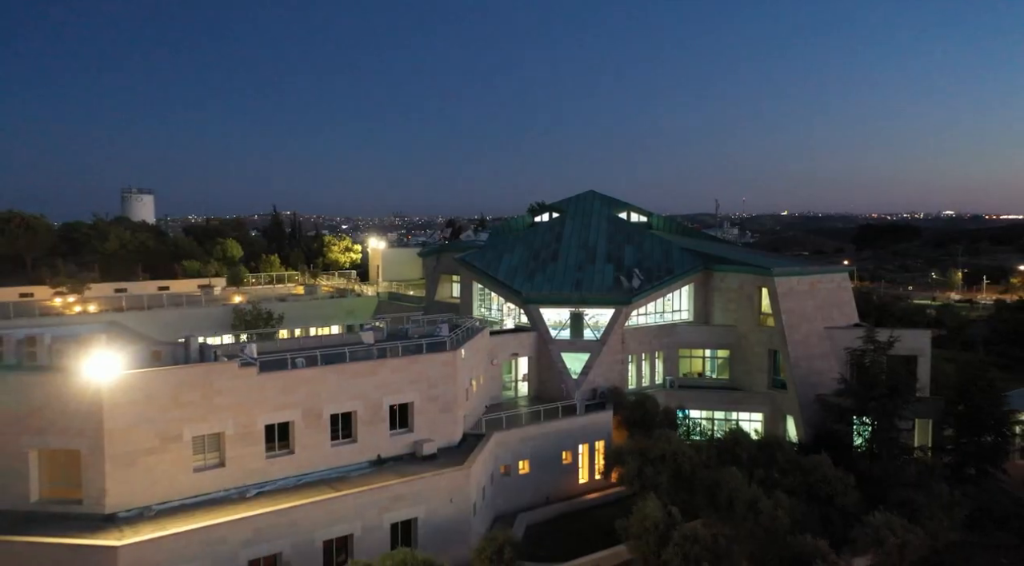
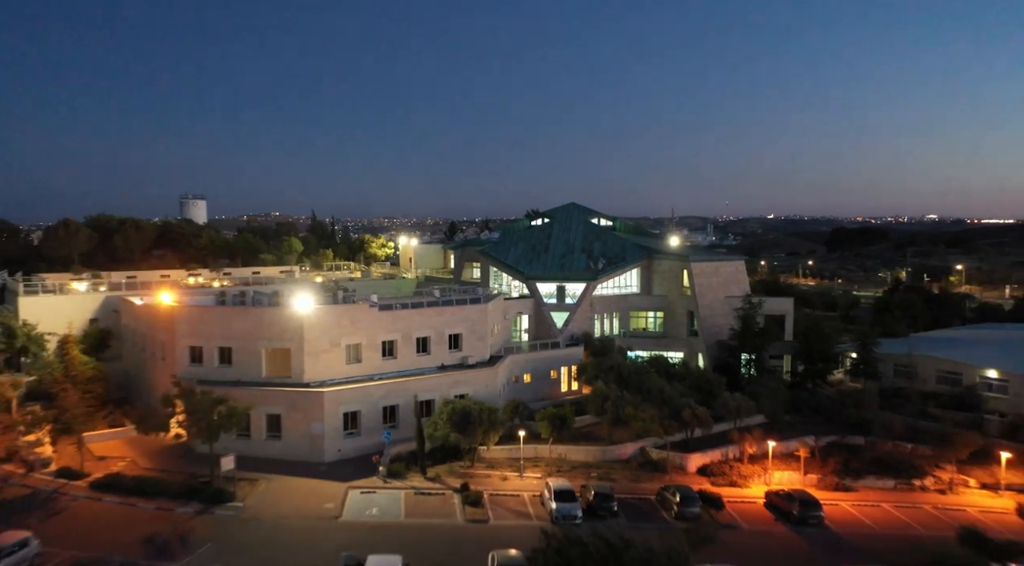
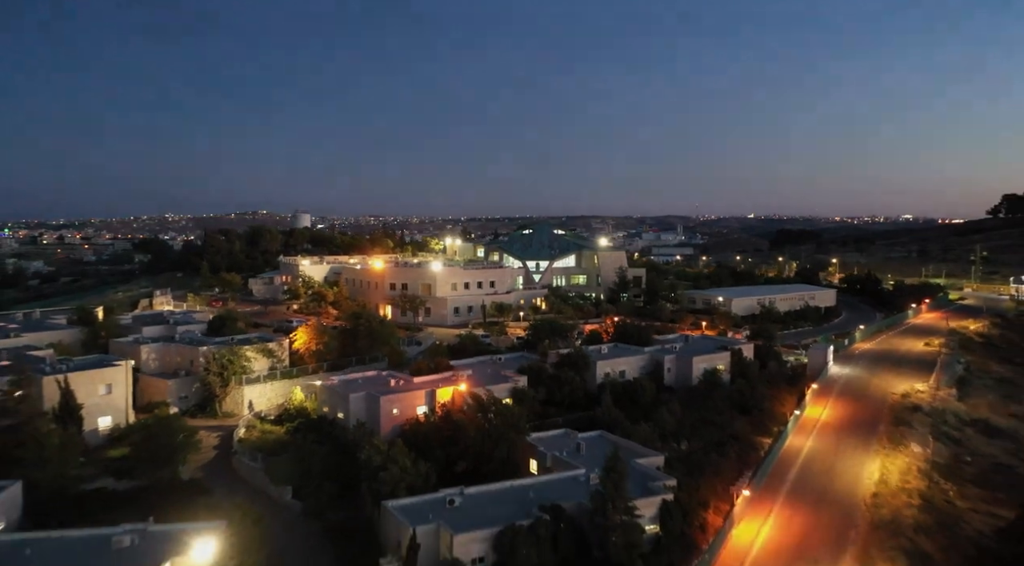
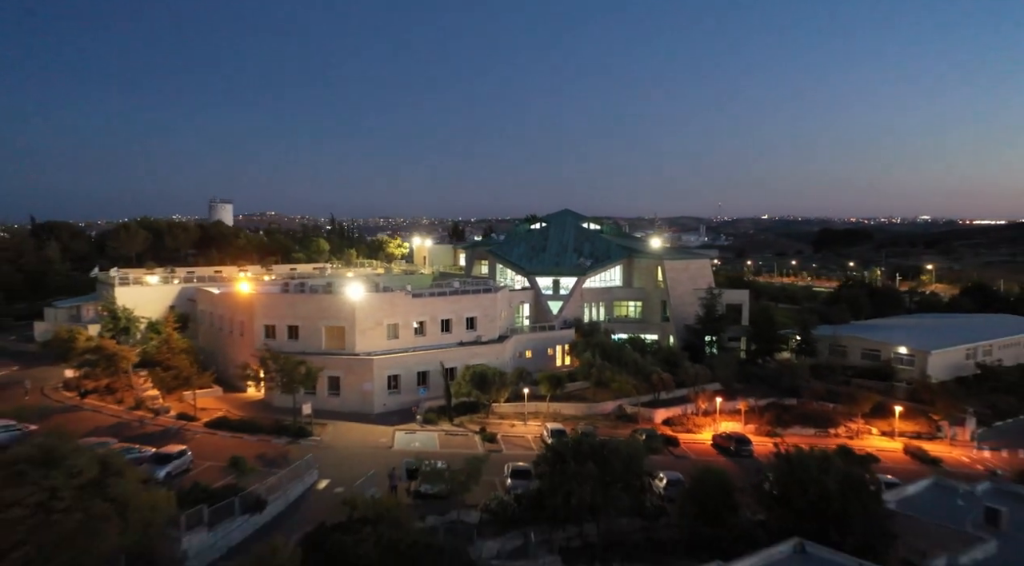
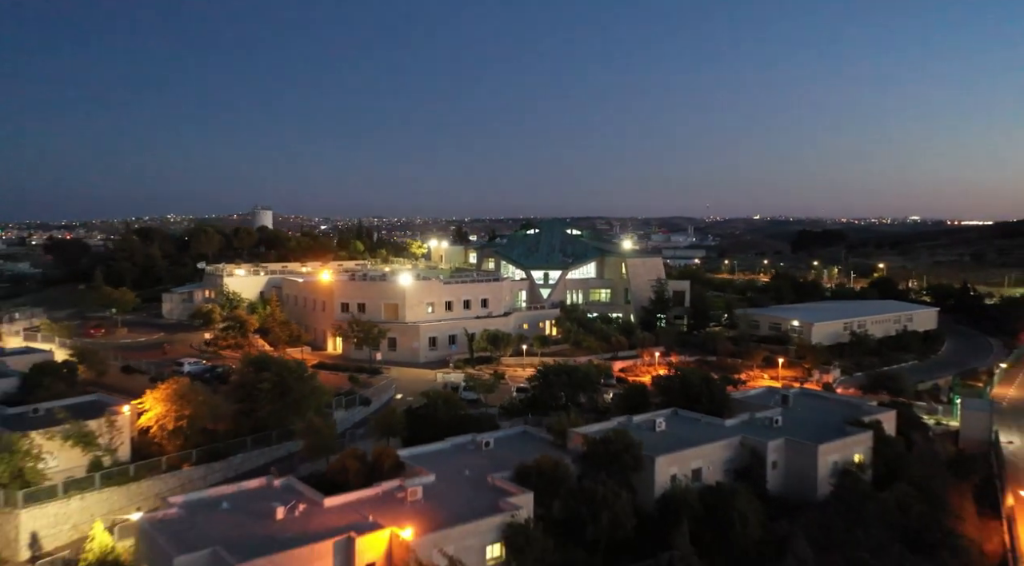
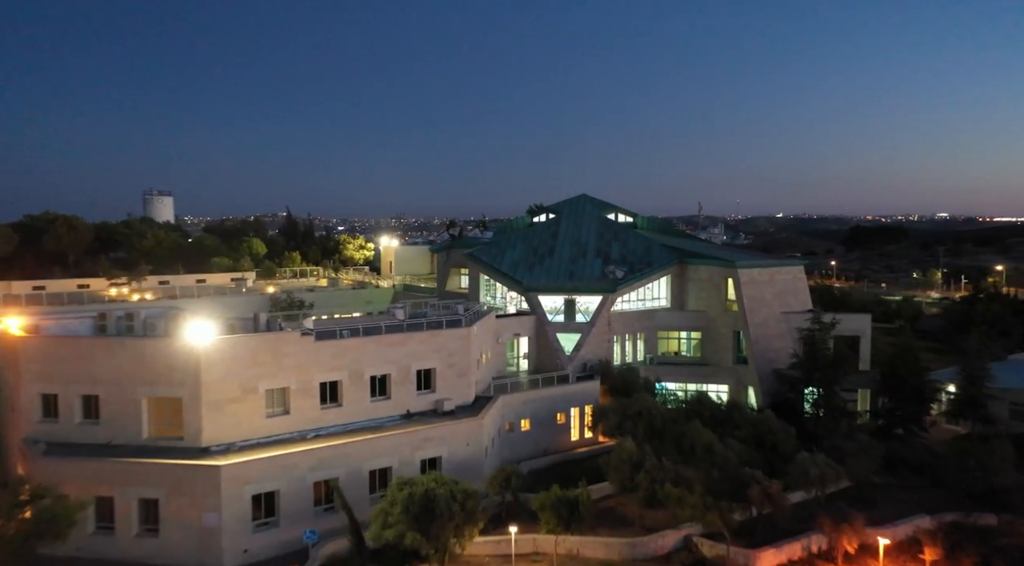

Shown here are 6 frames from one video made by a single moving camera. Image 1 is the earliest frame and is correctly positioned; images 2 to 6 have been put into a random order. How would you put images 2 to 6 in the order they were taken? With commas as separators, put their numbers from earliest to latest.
6, 2, 4, 5, 3
